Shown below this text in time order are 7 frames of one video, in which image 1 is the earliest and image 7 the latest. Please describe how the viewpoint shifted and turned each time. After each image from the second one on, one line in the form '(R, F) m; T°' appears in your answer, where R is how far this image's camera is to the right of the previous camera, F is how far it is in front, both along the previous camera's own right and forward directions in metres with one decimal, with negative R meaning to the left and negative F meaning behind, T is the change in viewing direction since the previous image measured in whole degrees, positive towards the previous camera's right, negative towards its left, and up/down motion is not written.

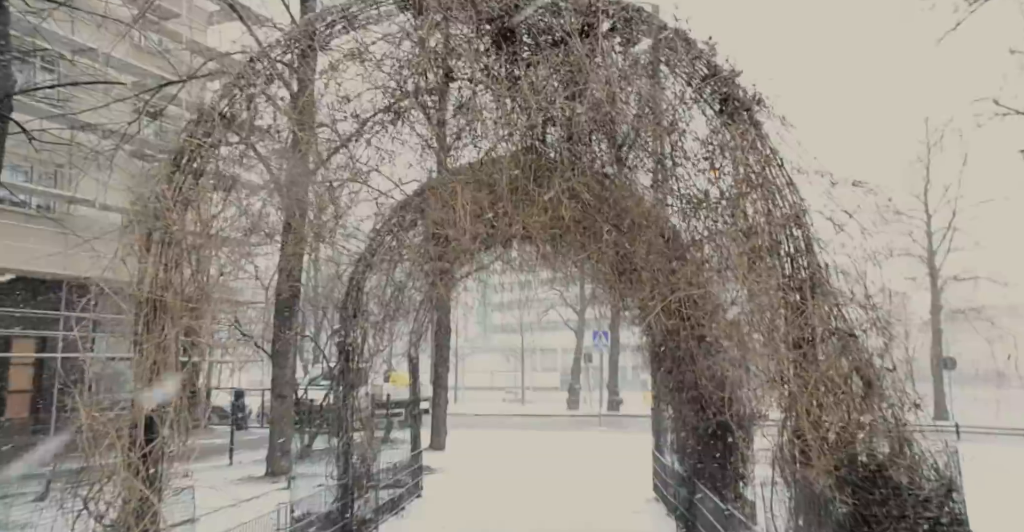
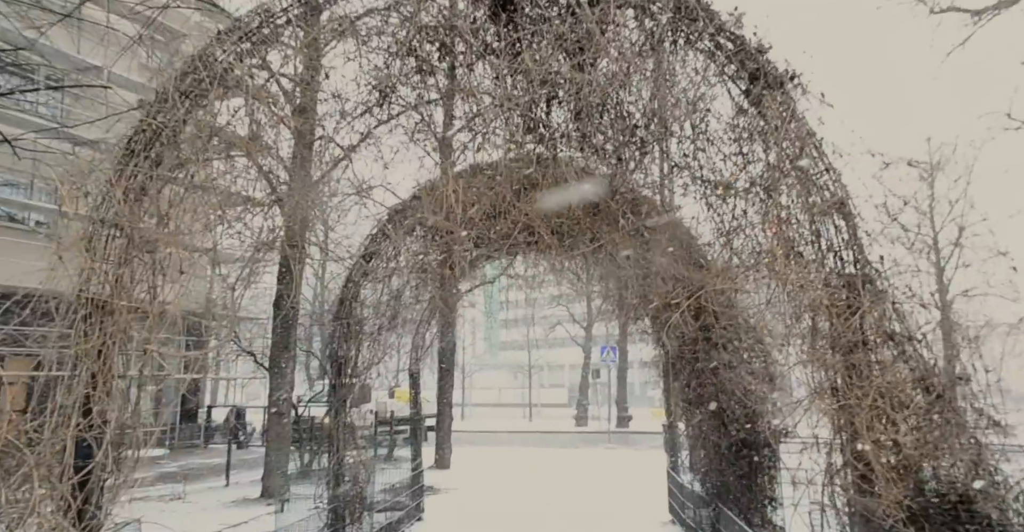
(0.0, +0.4) m; 0°
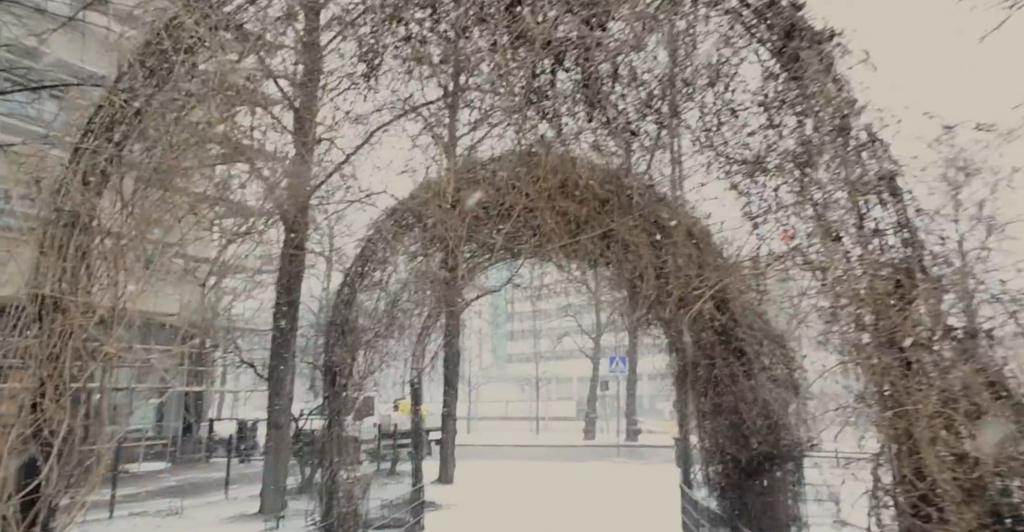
(0.0, +0.3) m; -1°
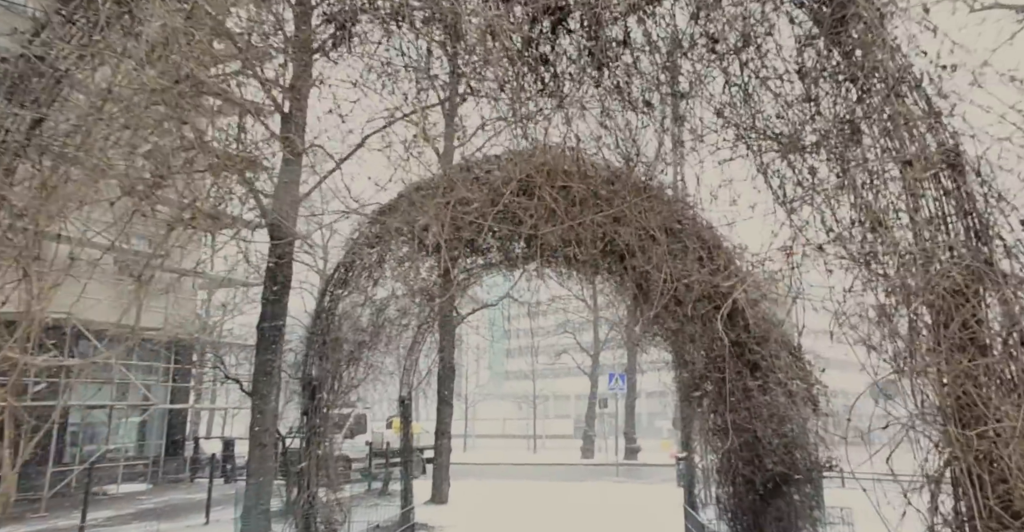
(0.0, +0.4) m; 0°
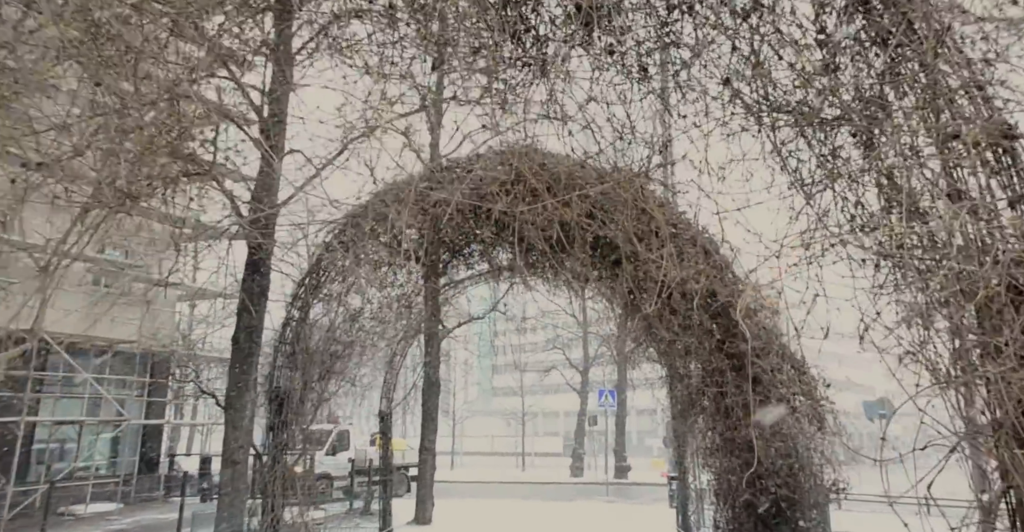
(0.0, +0.3) m; +1°
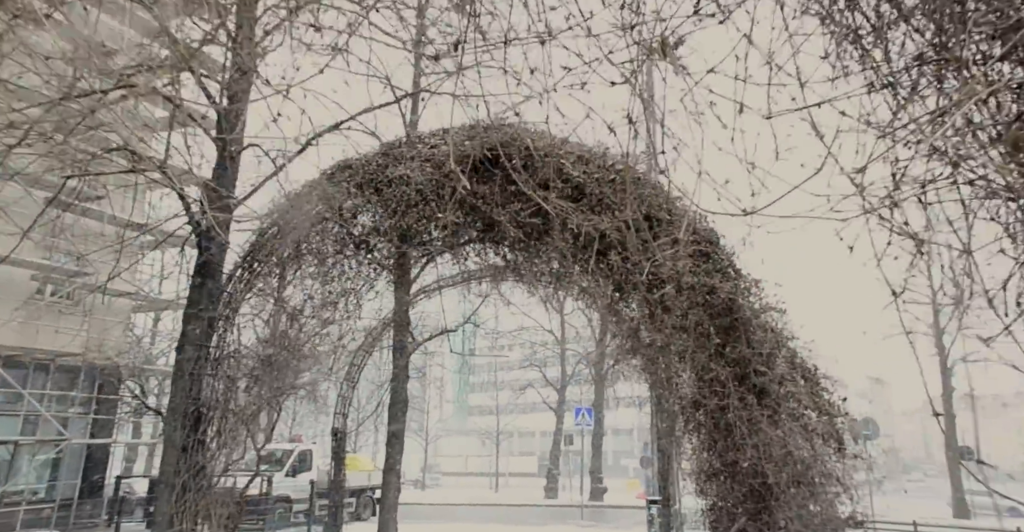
(+0.1, +0.6) m; +2°
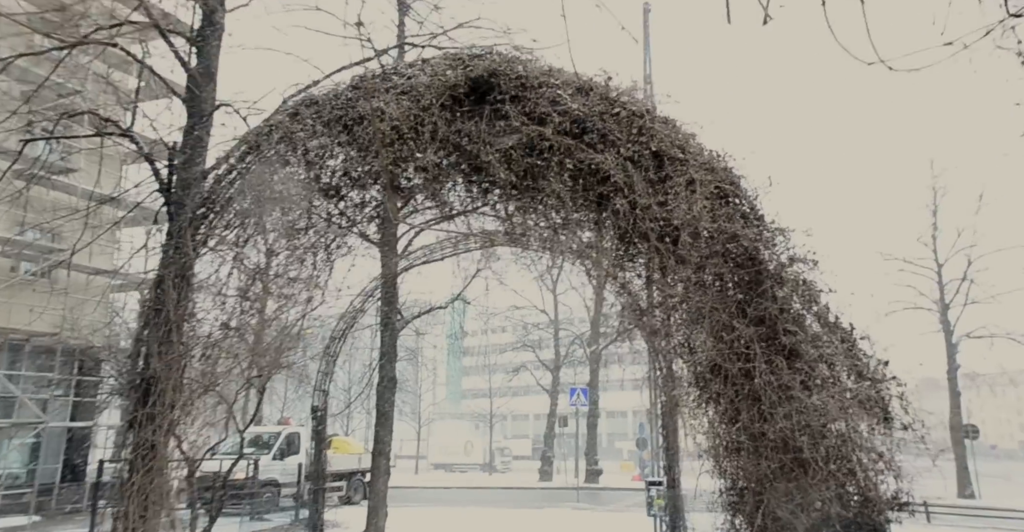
(0.0, +0.5) m; +1°
